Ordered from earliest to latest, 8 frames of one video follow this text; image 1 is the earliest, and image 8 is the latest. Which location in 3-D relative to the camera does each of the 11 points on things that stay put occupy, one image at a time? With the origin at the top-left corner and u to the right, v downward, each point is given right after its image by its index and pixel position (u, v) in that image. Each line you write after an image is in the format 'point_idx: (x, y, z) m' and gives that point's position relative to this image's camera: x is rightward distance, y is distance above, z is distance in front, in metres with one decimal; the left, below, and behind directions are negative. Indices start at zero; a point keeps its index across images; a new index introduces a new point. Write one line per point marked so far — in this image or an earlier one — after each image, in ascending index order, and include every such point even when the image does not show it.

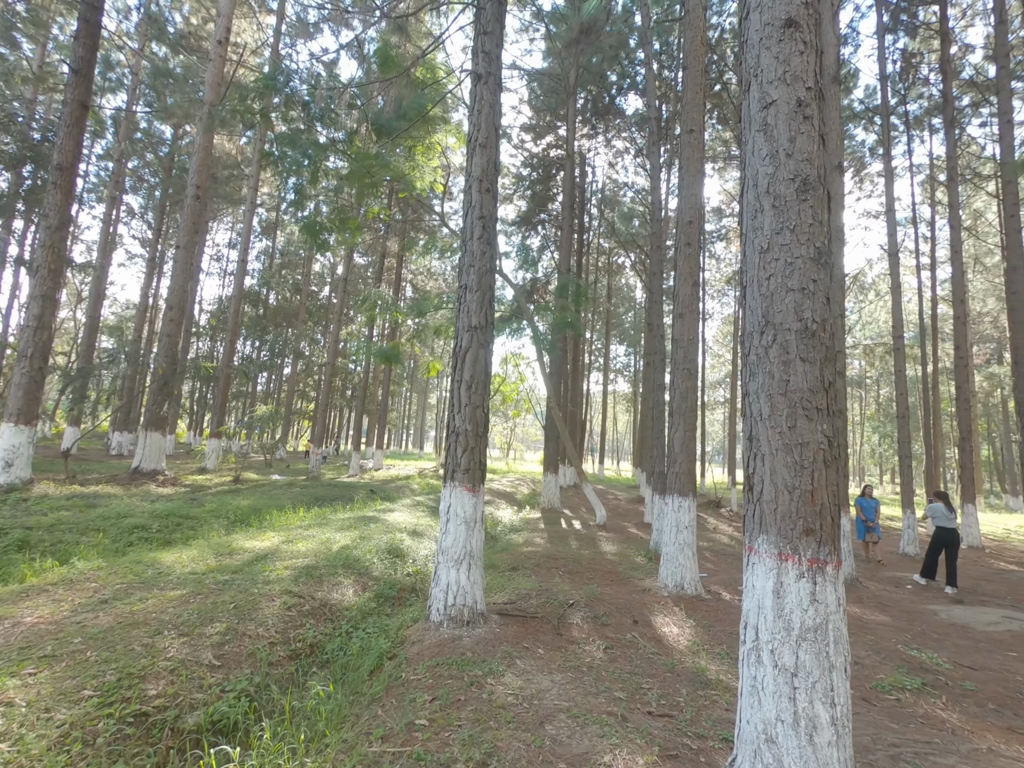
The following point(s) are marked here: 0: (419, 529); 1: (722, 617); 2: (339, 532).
0: (-1.6, -2.5, +9.1) m
1: (+2.2, -2.4, +5.6) m
2: (-2.5, -2.2, +7.9) m
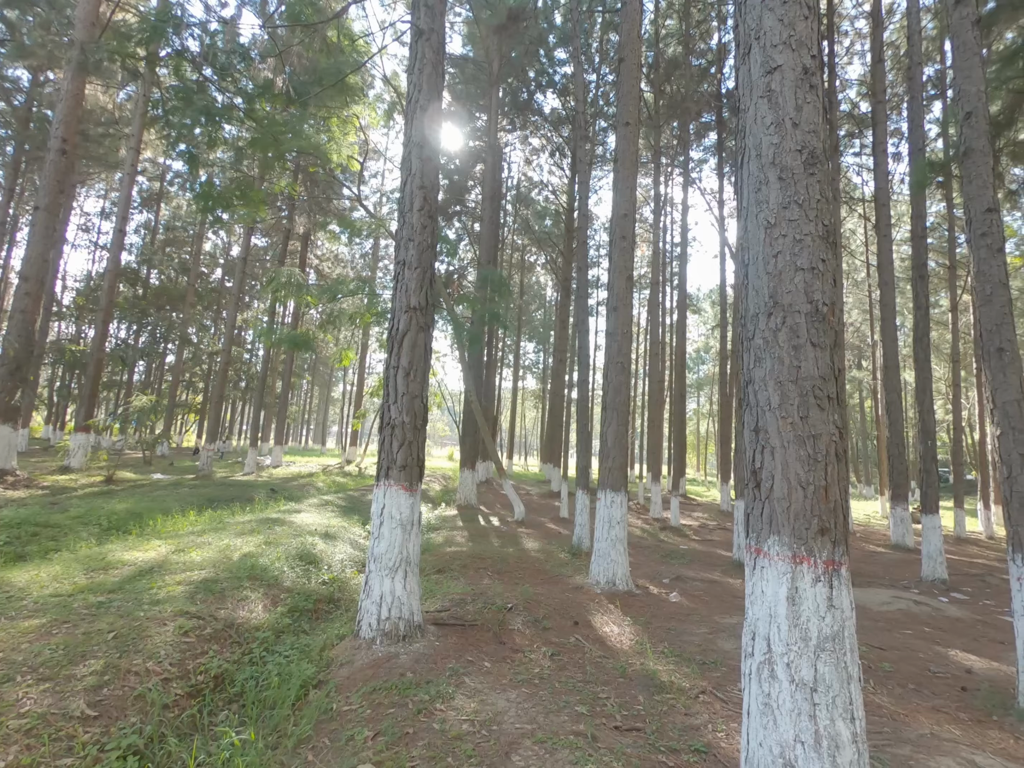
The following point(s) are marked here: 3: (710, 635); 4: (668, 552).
0: (-2.8, -2.3, +8.4) m
1: (+1.5, -2.4, +5.6) m
2: (-3.6, -2.0, +7.0) m
3: (+1.8, -2.2, +4.8) m
4: (+2.9, -3.2, +10.2) m
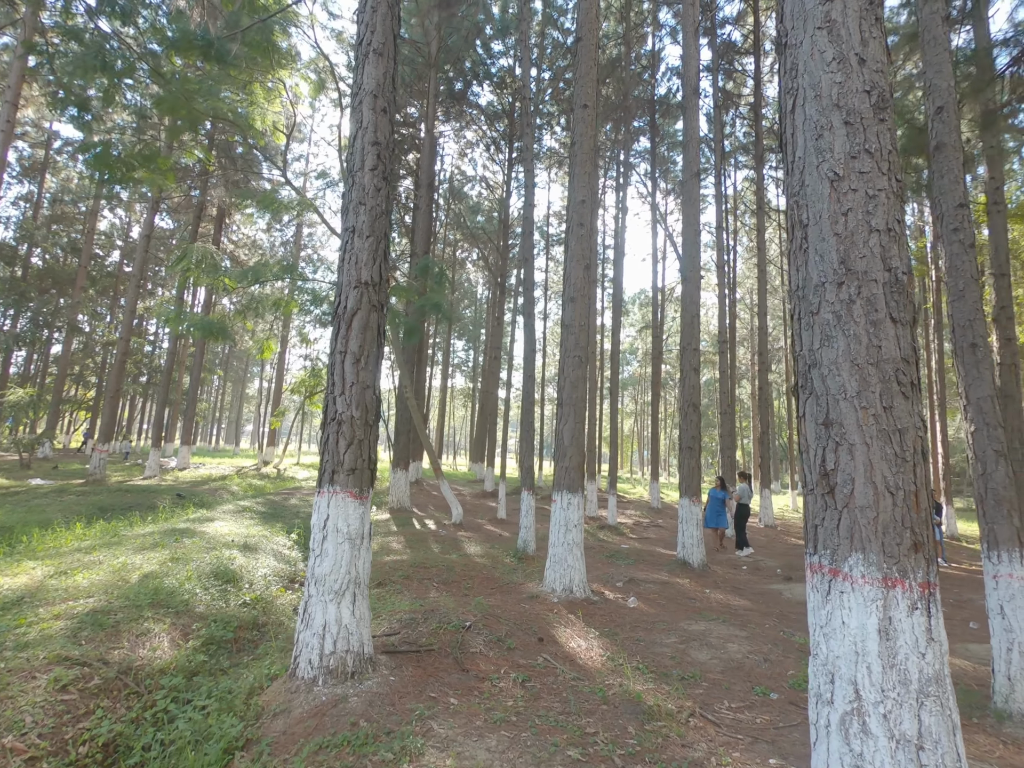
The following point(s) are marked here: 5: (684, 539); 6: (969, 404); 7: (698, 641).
0: (-3.6, -2.2, +7.4) m
1: (+1.0, -2.3, +5.3) m
2: (-4.2, -1.9, +6.0) m
3: (+1.4, -2.2, +4.5) m
4: (+1.8, -3.1, +10.0) m
5: (+2.9, -2.6, +9.0) m
6: (+3.4, -0.1, +4.0) m
7: (+1.6, -2.2, +4.6) m
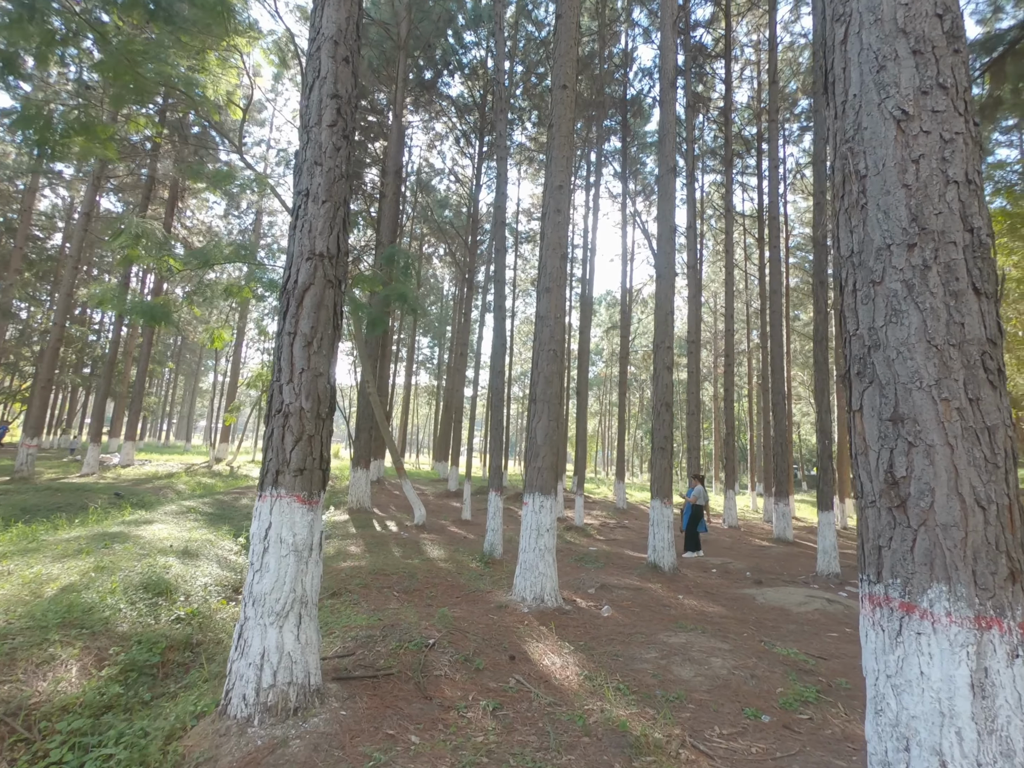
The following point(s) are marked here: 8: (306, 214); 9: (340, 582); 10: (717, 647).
0: (-4.0, -2.1, +6.8) m
1: (+0.7, -2.3, +4.9) m
2: (-4.5, -1.8, +5.3) m
3: (+1.2, -2.2, +4.2) m
4: (+1.2, -3.1, +9.7) m
5: (+2.3, -2.6, +8.7) m
6: (+3.2, -0.1, +3.8) m
7: (+1.3, -2.2, +4.3) m
8: (-1.2, +1.0, +3.2) m
9: (-2.0, -2.2, +6.1) m
10: (+1.7, -2.2, +4.5) m
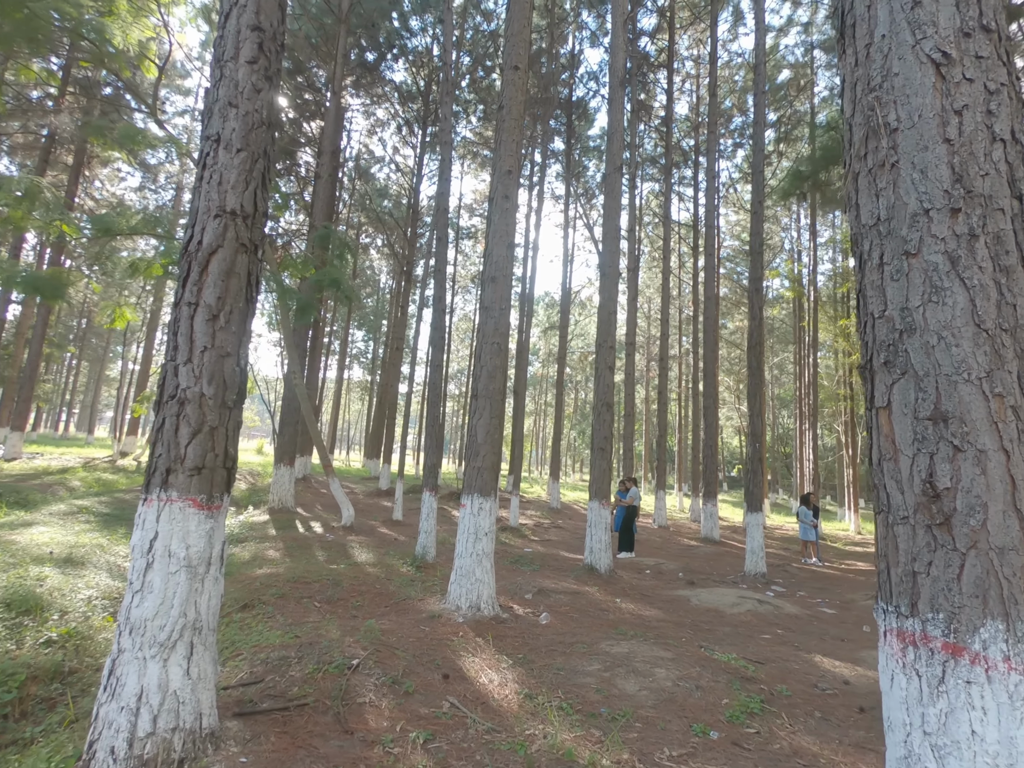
0: (-4.8, -1.9, +5.9) m
1: (+0.2, -2.2, +4.6) m
2: (-5.0, -1.6, +4.4) m
3: (+0.7, -2.1, +4.0) m
4: (+0.1, -3.0, +9.4) m
5: (+1.3, -2.5, +8.6) m
6: (+2.8, -0.2, +3.8) m
7: (+0.9, -2.2, +4.1) m
8: (-1.5, +1.1, +2.7) m
9: (-2.6, -2.1, +5.5) m
10: (+1.2, -2.2, +4.3) m
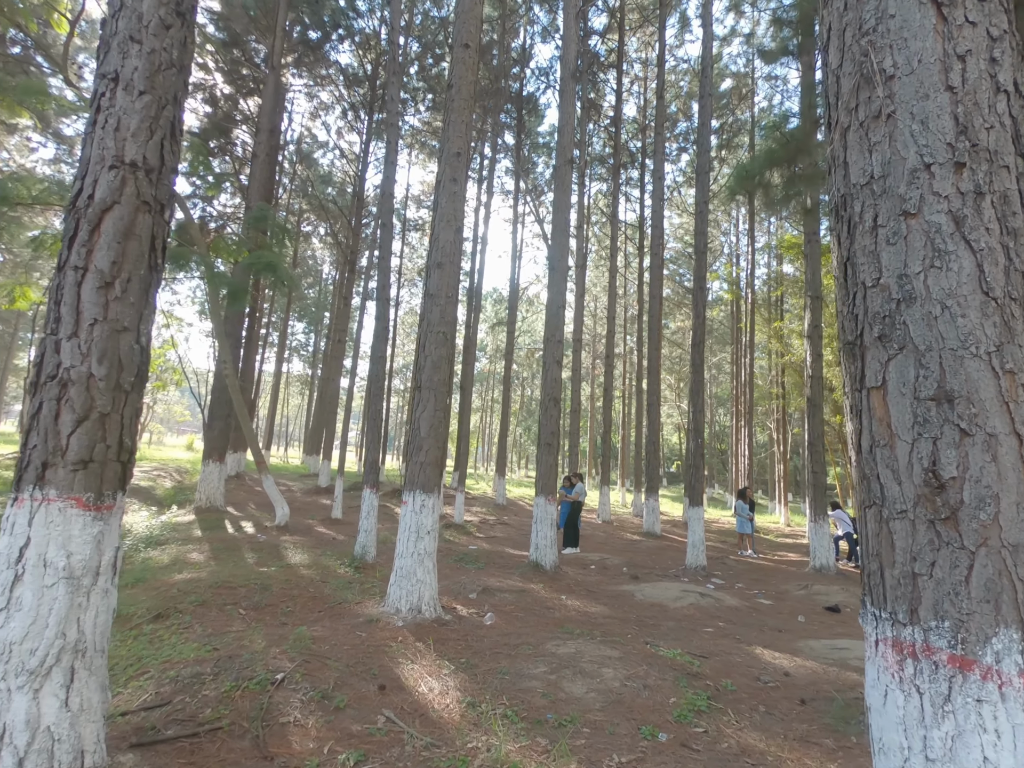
0: (-5.3, -1.7, +5.2) m
1: (-0.3, -2.1, +4.4) m
2: (-5.5, -1.4, +3.7) m
3: (+0.3, -2.1, +3.8) m
4: (-0.9, -2.9, +9.2) m
5: (+0.4, -2.5, +8.5) m
6: (+2.4, -0.1, +3.8) m
7: (+0.4, -2.1, +4.0) m
8: (-1.7, +1.2, +2.3) m
9: (-3.2, -2.0, +5.0) m
10: (+0.7, -2.1, +4.2) m
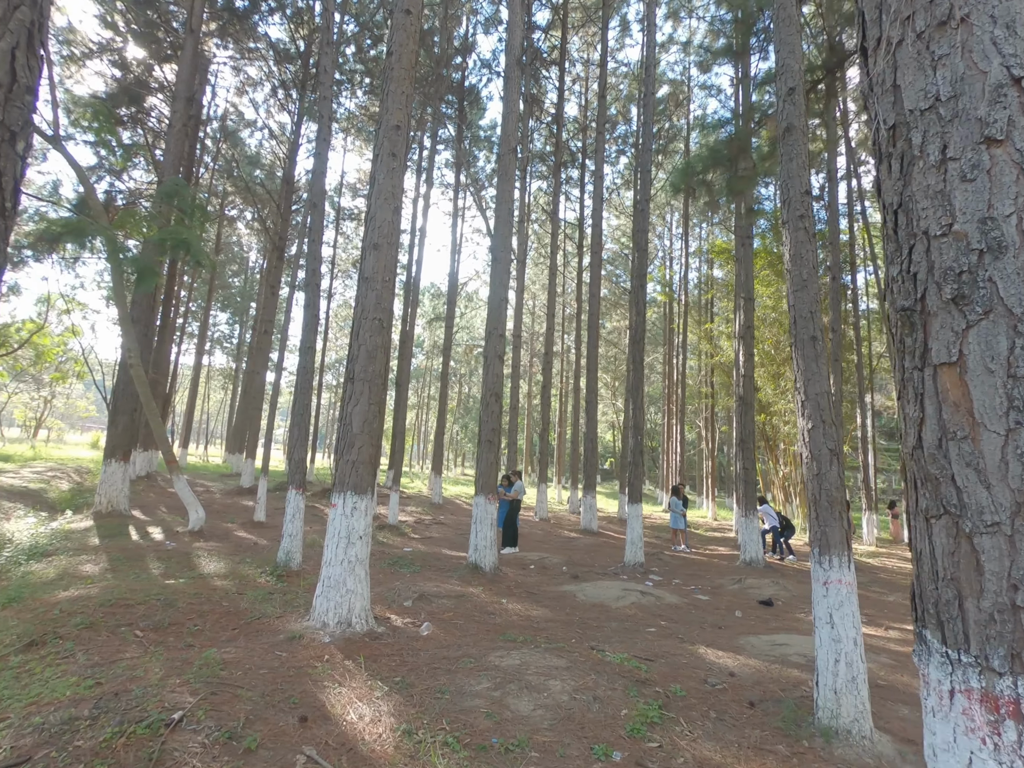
0: (-5.8, -1.6, +4.2) m
1: (-0.7, -2.1, +4.0) m
2: (-5.8, -1.3, +2.7) m
3: (-0.1, -2.0, +3.5) m
4: (-1.9, -2.8, +8.7) m
5: (-0.5, -2.4, +8.2) m
6: (+2.1, -0.1, +3.8) m
7: (0.0, -2.0, +3.7) m
8: (-1.8, +1.2, +1.7) m
9: (-3.7, -1.9, +4.3) m
10: (+0.3, -2.1, +4.0) m
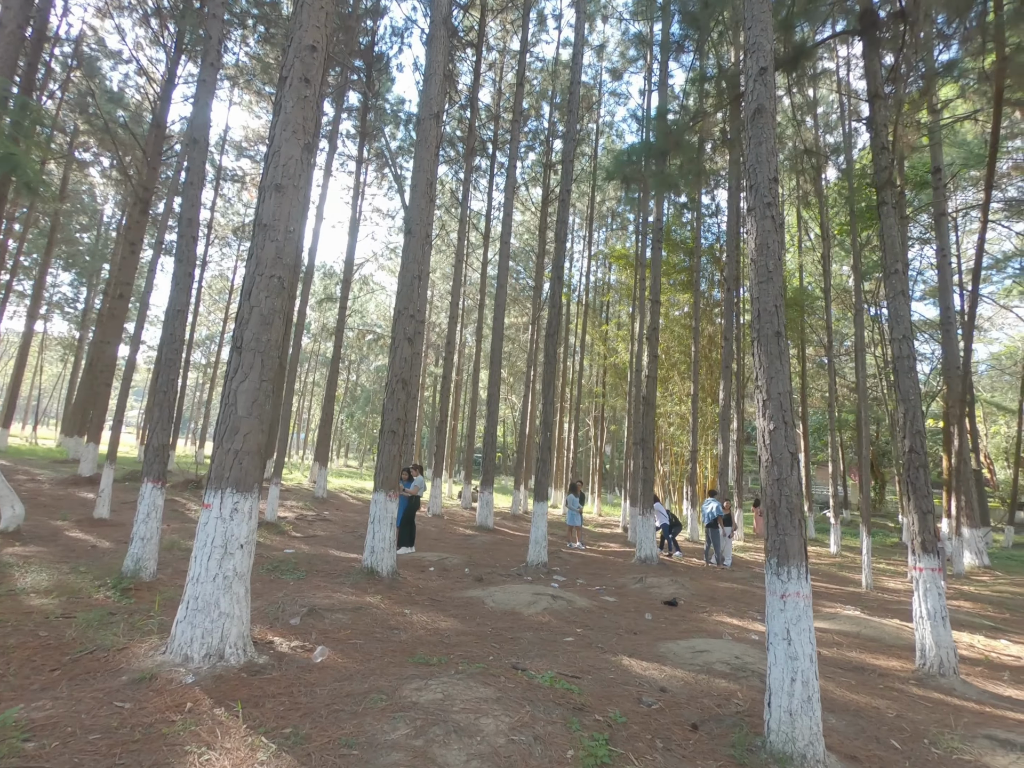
0: (-6.2, -1.1, +2.4) m
1: (-1.2, -1.9, +3.2) m
2: (-5.8, -0.9, +0.9) m
3: (-0.5, -1.9, +2.9) m
4: (-3.4, -2.5, +7.6) m
5: (-1.9, -2.2, +7.3) m
6: (+1.7, -0.1, +3.5) m
7: (-0.4, -1.9, +3.0) m
8: (-1.7, +1.4, +0.7) m
9: (-4.1, -1.6, +2.9) m
10: (-0.2, -2.0, +3.4) m
